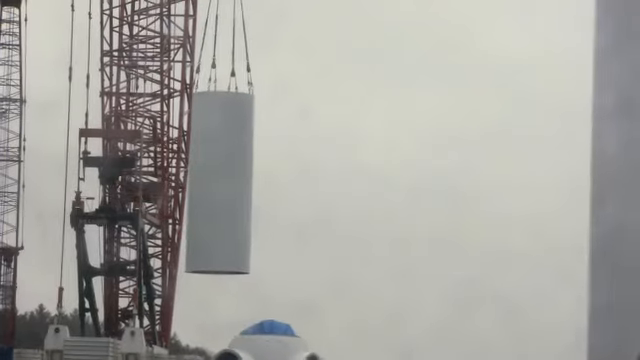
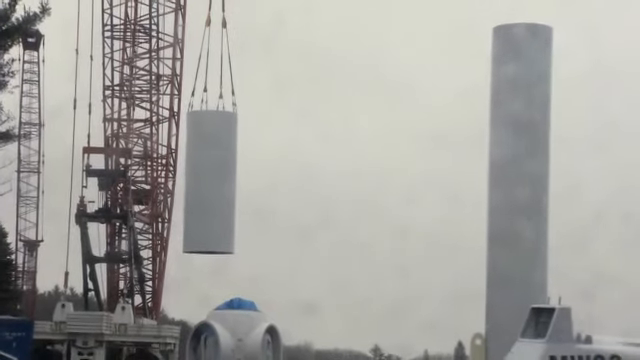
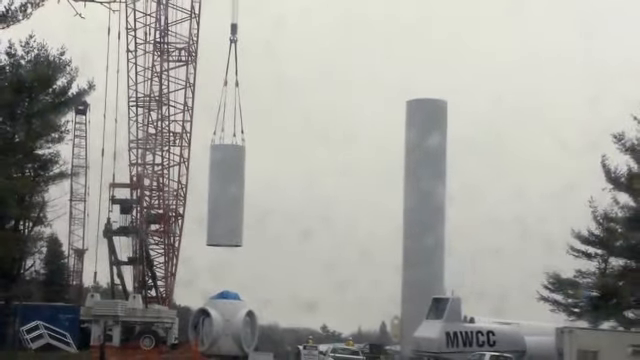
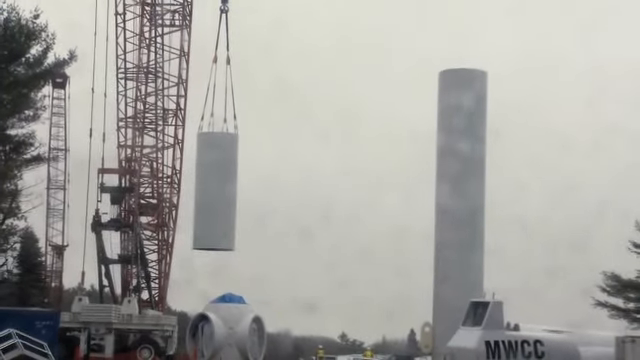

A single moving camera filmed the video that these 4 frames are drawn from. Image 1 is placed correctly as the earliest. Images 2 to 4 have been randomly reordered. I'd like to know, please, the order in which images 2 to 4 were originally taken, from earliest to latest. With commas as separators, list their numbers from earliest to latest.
2, 4, 3
